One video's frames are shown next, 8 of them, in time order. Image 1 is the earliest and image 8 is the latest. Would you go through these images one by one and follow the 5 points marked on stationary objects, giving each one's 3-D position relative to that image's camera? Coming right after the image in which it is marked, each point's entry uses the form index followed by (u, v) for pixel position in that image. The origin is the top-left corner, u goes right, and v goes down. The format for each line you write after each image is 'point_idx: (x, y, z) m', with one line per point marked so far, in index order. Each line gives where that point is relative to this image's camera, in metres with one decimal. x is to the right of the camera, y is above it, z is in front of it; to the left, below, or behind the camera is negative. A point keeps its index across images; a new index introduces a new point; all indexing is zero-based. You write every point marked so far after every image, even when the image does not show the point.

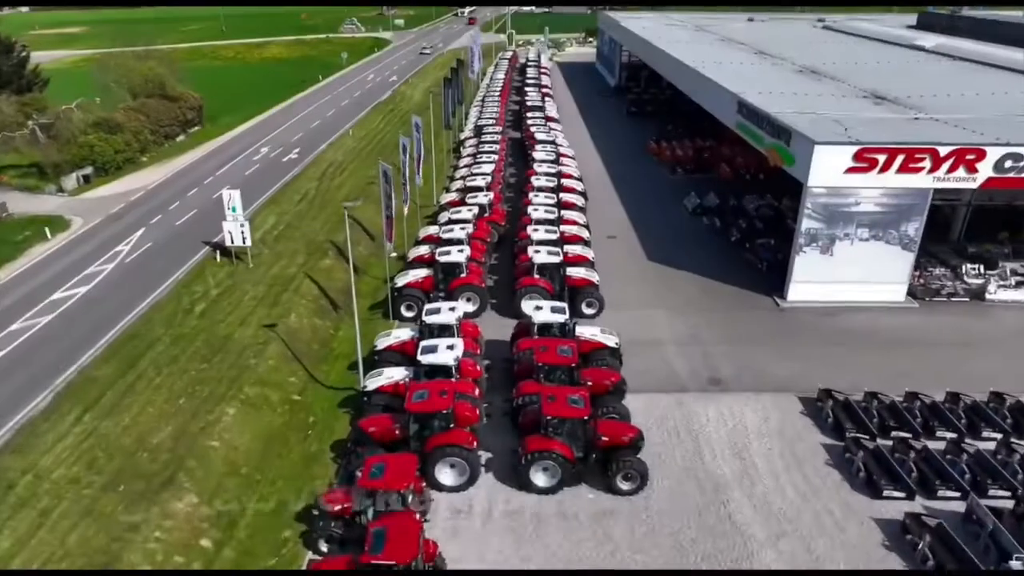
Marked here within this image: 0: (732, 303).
0: (+5.8, -0.4, +19.4) m
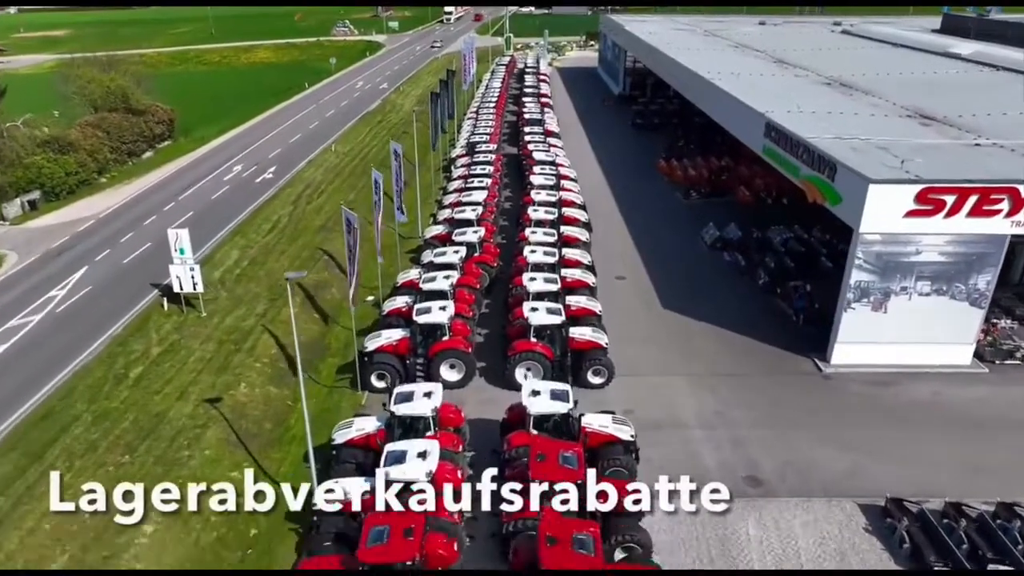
0: (+5.6, -1.8, +16.4) m
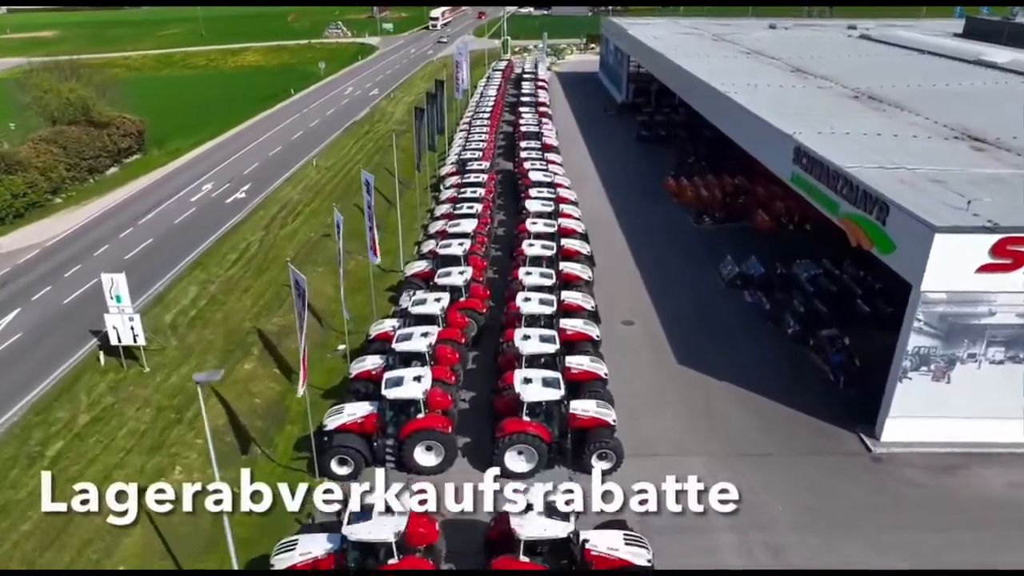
0: (+5.4, -2.9, +13.8) m
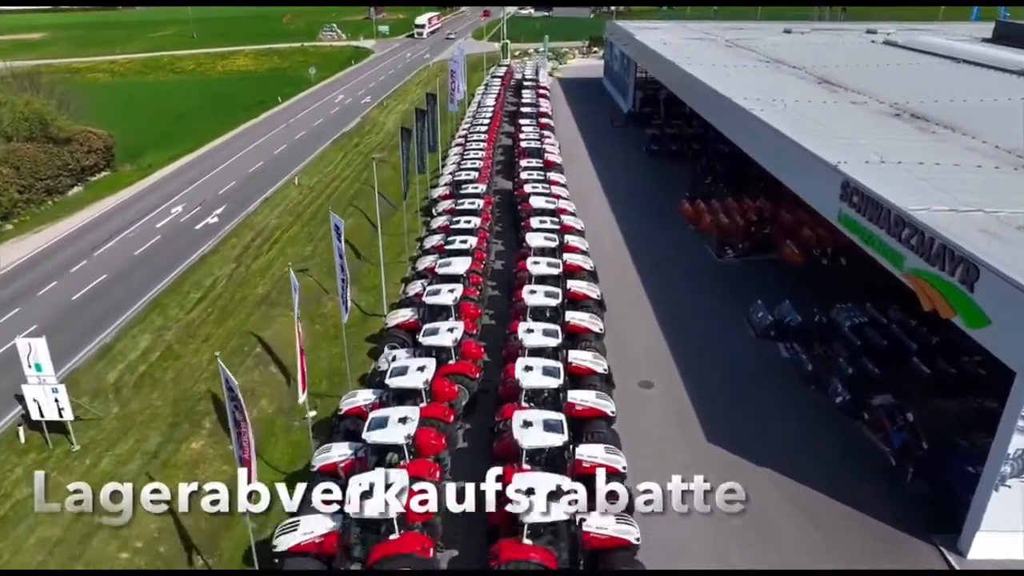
0: (+5.4, -4.1, +11.1) m
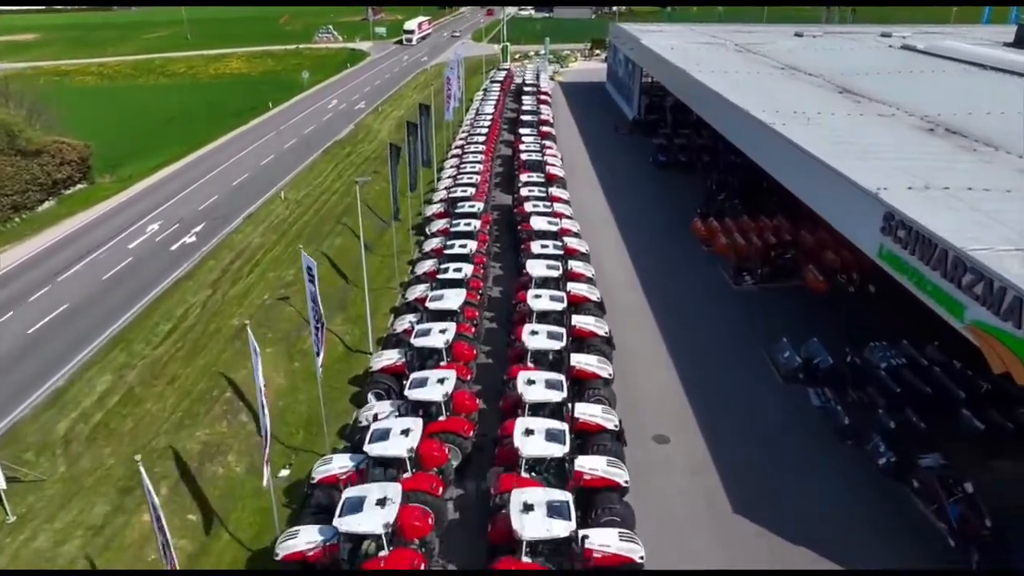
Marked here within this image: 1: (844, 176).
0: (+5.4, -4.9, +9.4) m
1: (+6.8, +2.3, +15.0) m
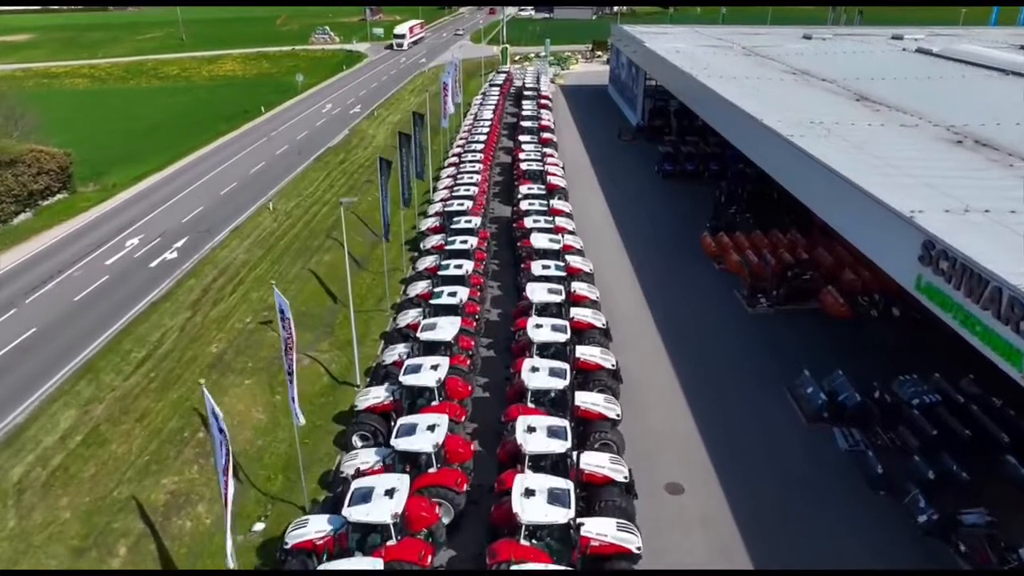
0: (+5.3, -5.5, +8.1) m
1: (+6.8, +1.7, +13.7) m
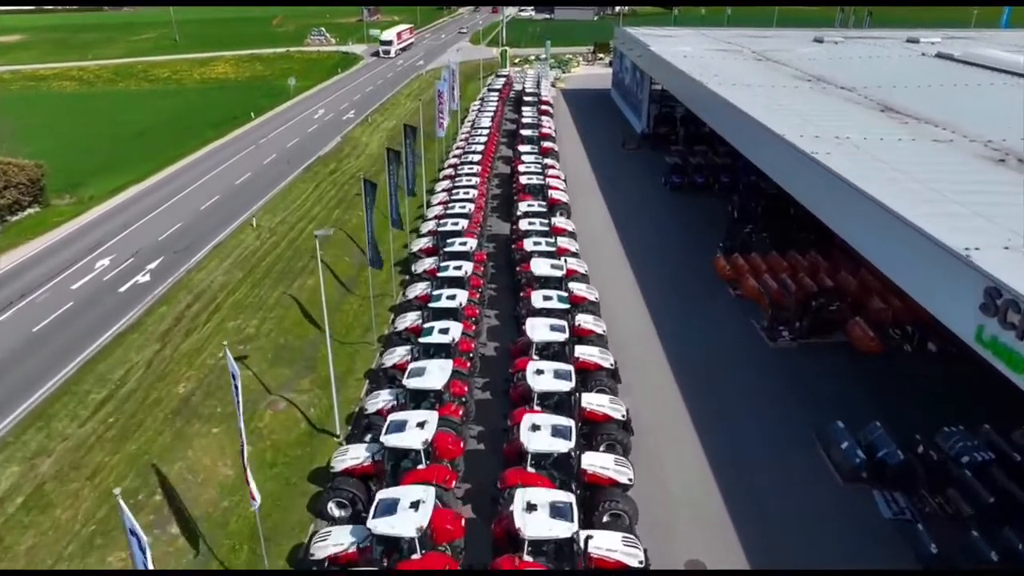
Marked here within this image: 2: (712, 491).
0: (+5.3, -6.3, +6.4) m
1: (+6.7, +1.0, +12.1) m
2: (+3.5, -3.5, +12.9) m
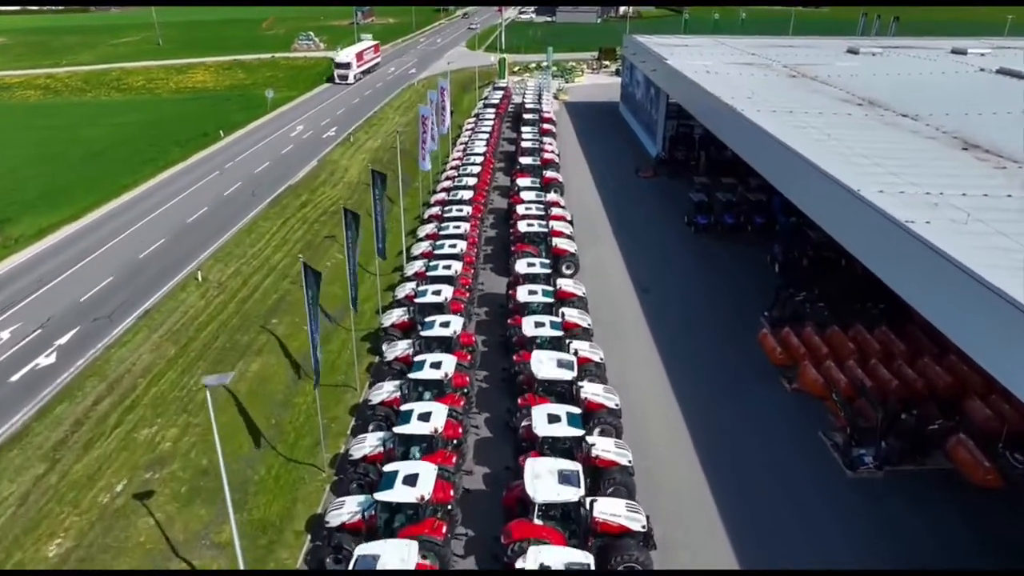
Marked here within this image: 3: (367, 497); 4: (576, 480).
0: (+5.2, -8.3, +2.1) m
1: (+6.6, -1.0, +7.8) m
2: (+3.3, -5.4, +8.6) m
3: (-2.3, -3.2, +11.4) m
4: (+0.9, -2.8, +11.2) m
